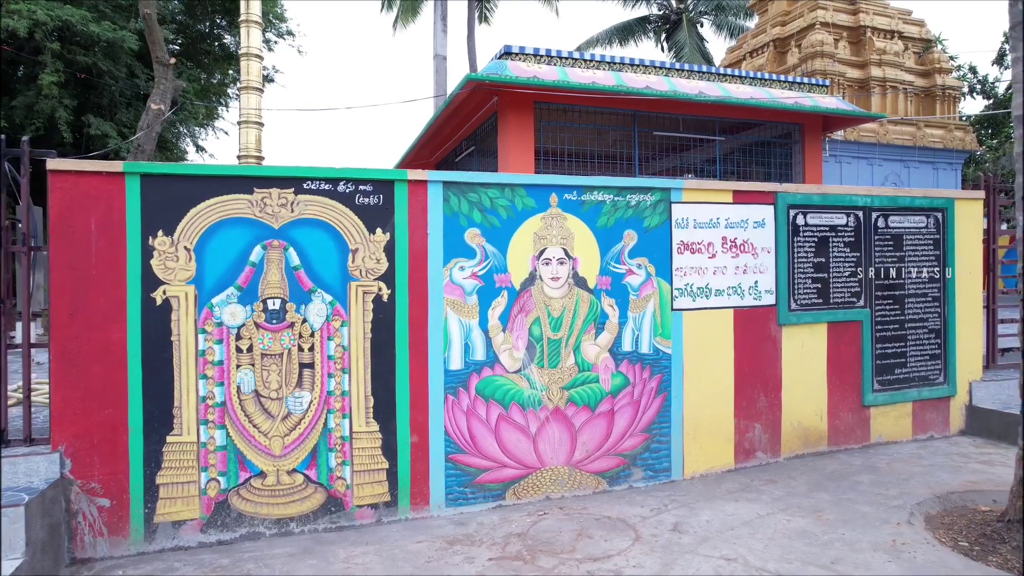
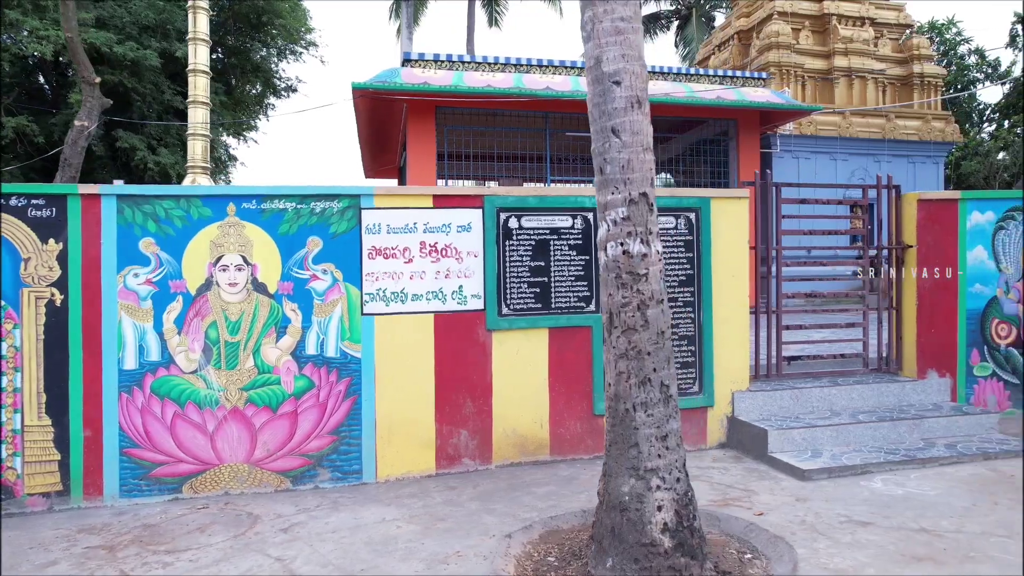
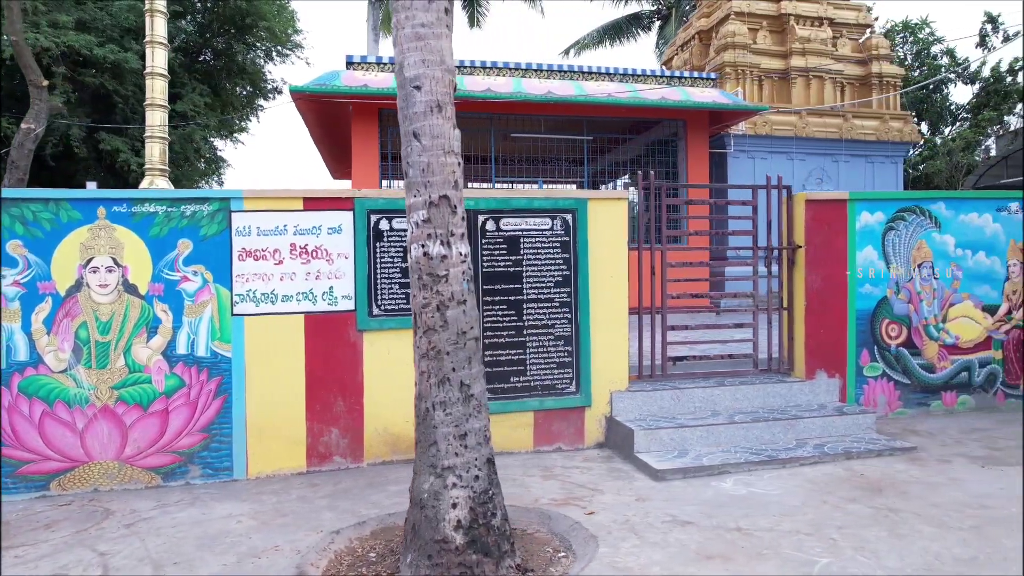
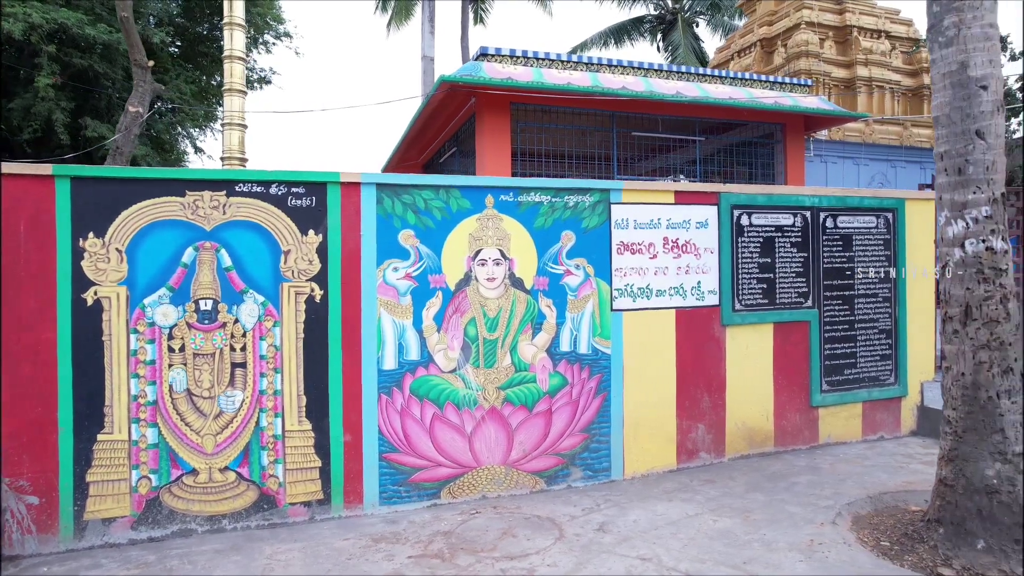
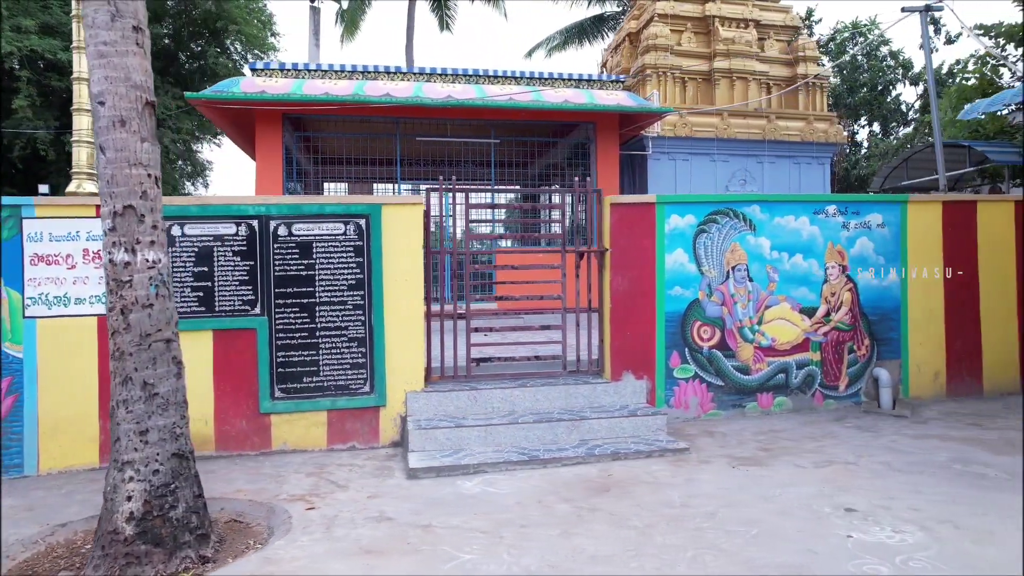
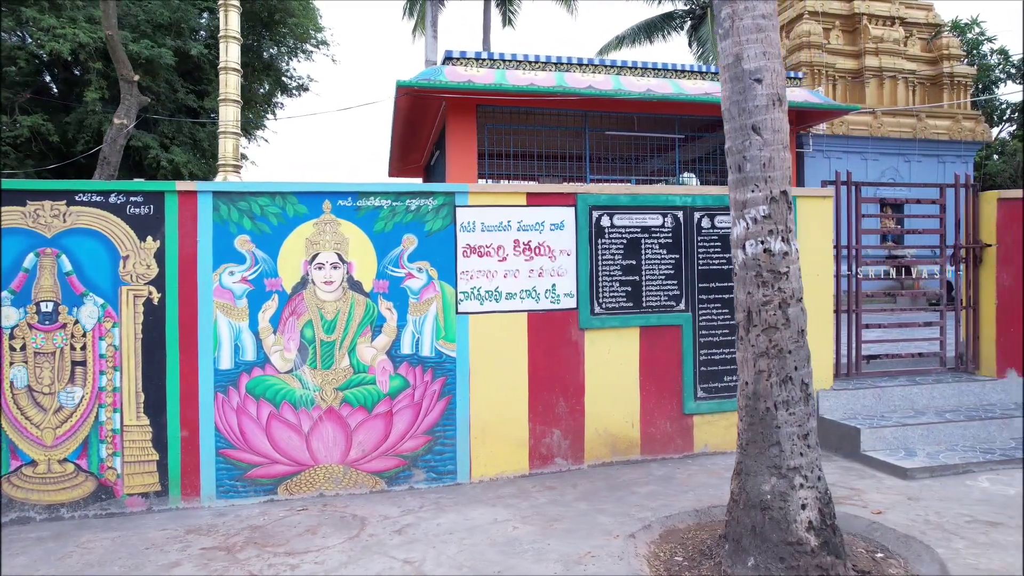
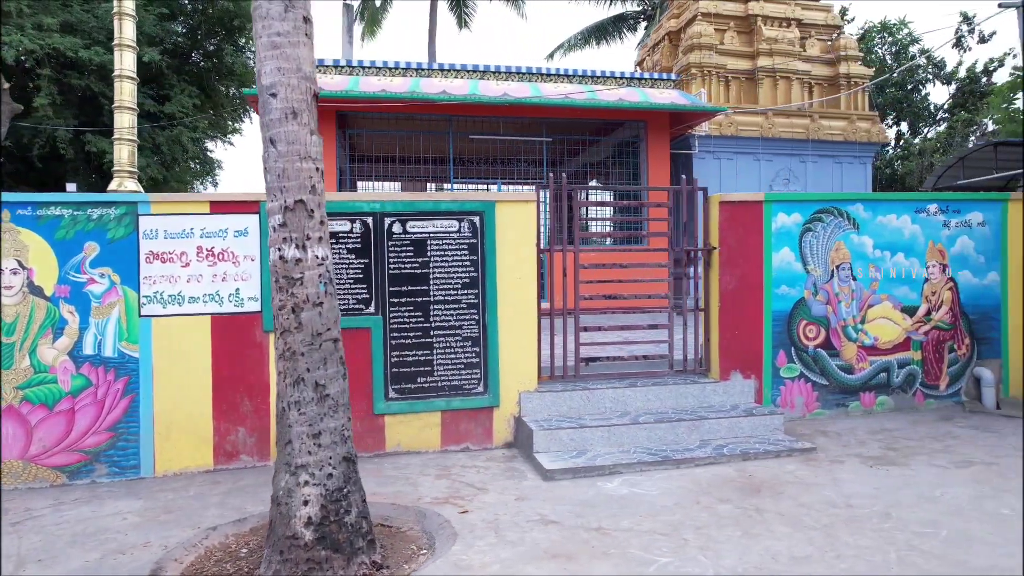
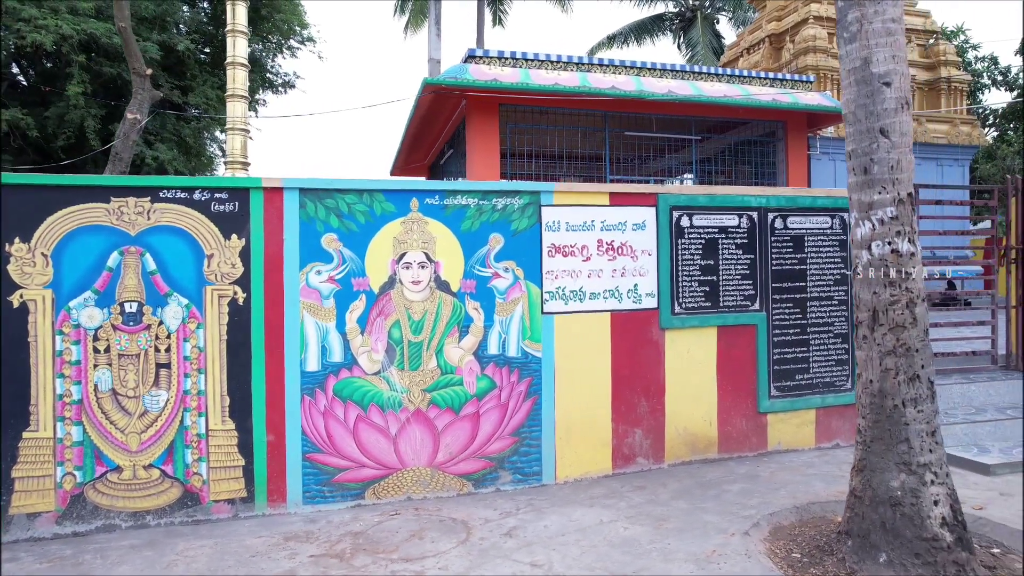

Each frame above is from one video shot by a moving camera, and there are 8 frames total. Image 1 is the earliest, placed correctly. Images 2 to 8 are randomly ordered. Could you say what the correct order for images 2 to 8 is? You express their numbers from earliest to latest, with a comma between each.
4, 8, 6, 2, 3, 7, 5
